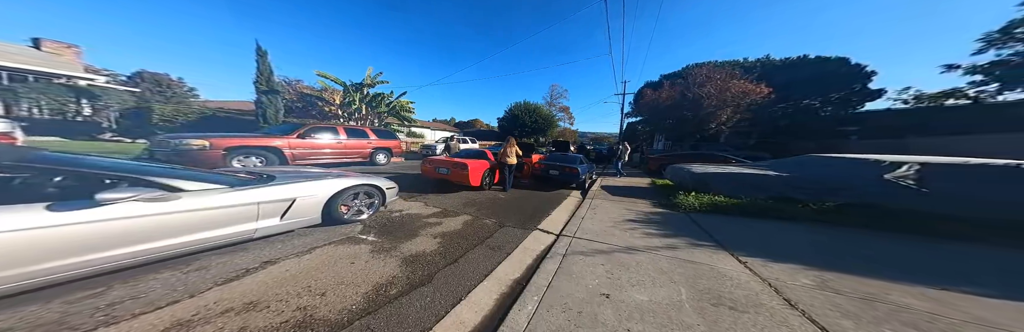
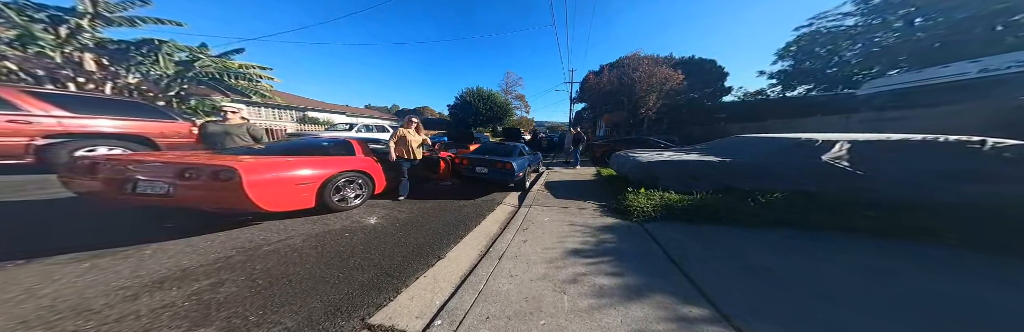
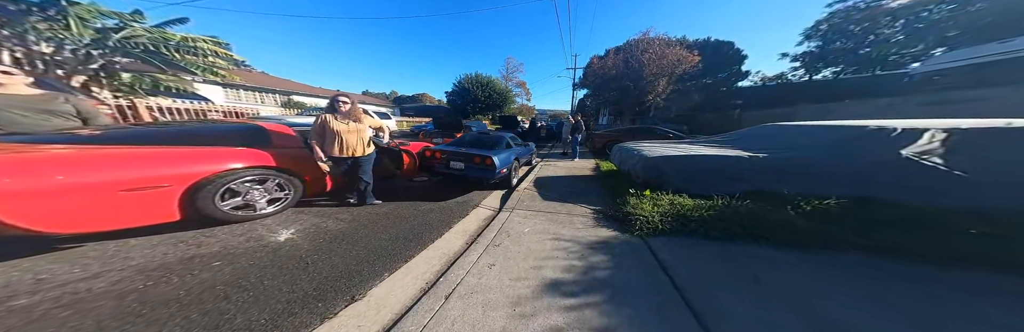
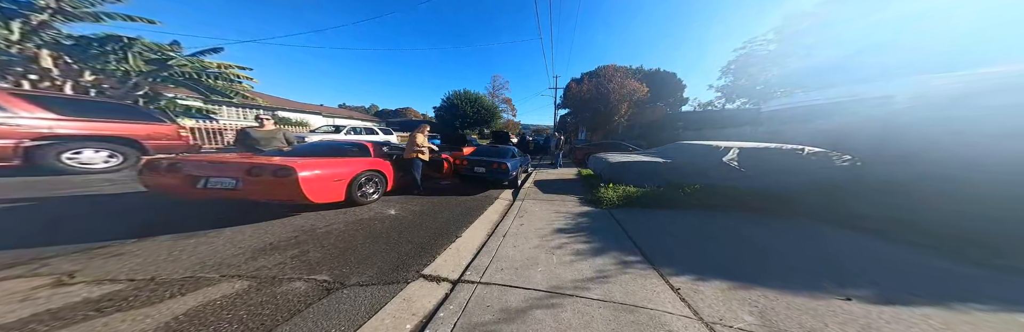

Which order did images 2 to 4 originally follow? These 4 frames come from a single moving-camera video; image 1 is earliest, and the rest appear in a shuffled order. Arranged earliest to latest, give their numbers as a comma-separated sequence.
4, 2, 3
